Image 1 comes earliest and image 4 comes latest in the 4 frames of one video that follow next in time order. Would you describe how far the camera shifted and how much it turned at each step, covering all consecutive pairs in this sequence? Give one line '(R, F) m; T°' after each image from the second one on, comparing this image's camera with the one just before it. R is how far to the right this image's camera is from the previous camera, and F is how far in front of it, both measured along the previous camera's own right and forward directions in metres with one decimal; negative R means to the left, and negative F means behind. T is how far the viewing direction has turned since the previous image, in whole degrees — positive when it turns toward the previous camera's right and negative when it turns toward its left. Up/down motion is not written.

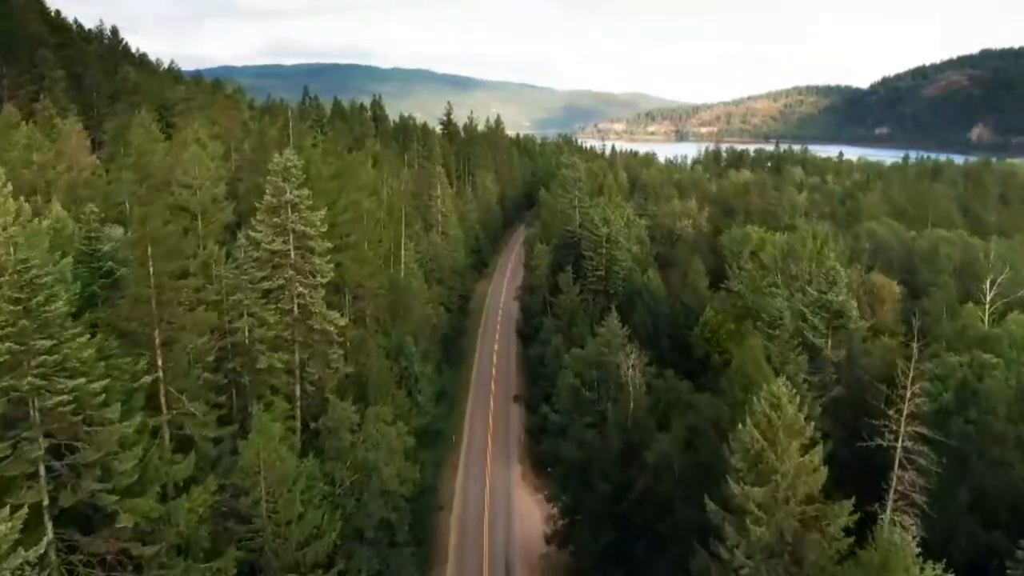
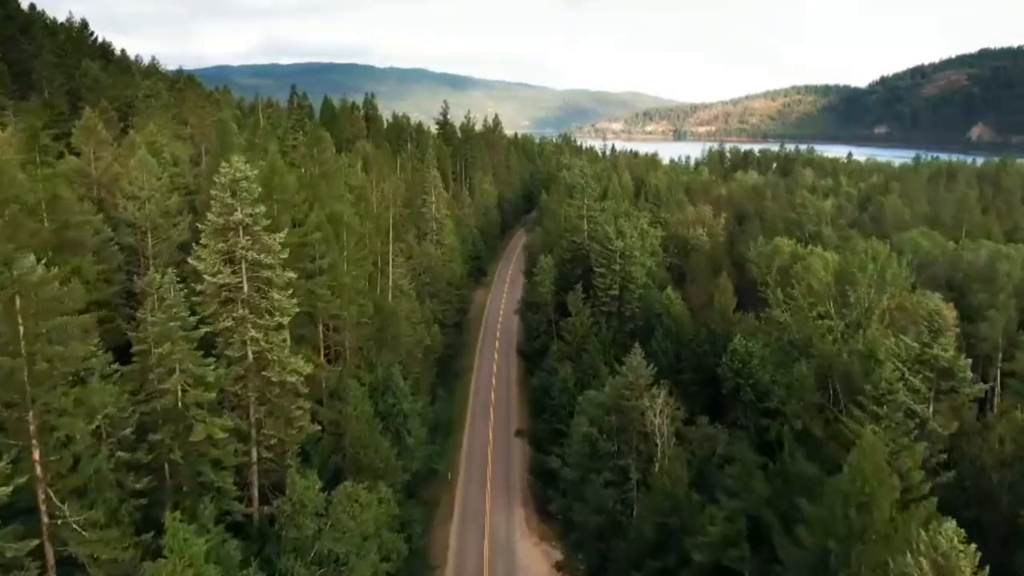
(-0.3, +7.2) m; 0°
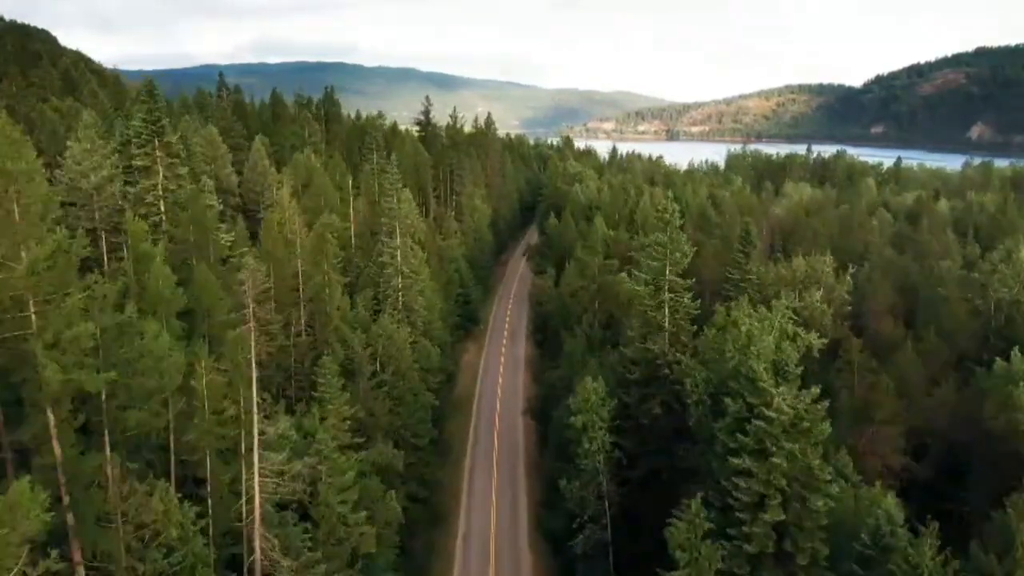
(-1.1, +31.2) m; +1°
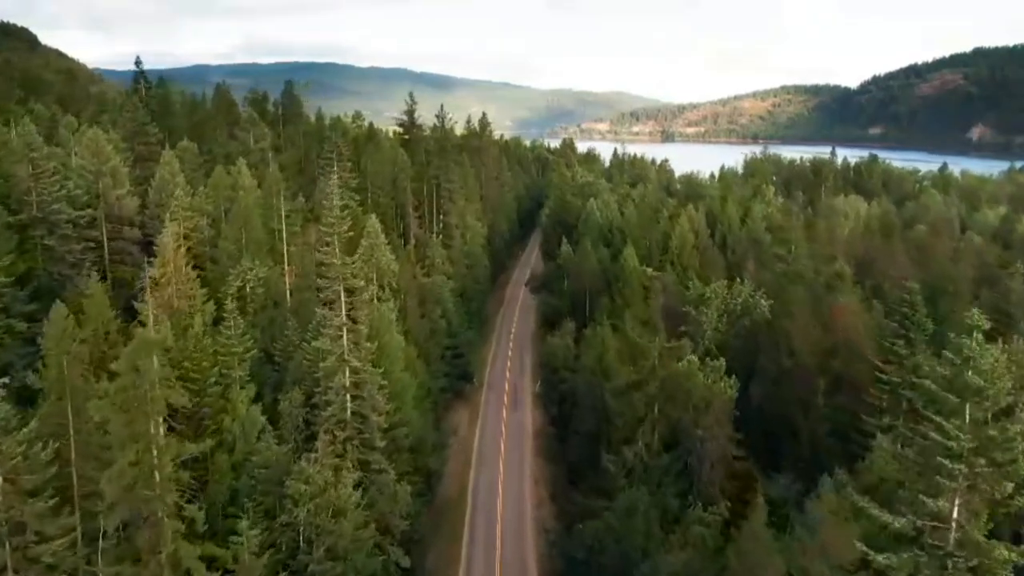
(-0.8, +21.8) m; 0°
